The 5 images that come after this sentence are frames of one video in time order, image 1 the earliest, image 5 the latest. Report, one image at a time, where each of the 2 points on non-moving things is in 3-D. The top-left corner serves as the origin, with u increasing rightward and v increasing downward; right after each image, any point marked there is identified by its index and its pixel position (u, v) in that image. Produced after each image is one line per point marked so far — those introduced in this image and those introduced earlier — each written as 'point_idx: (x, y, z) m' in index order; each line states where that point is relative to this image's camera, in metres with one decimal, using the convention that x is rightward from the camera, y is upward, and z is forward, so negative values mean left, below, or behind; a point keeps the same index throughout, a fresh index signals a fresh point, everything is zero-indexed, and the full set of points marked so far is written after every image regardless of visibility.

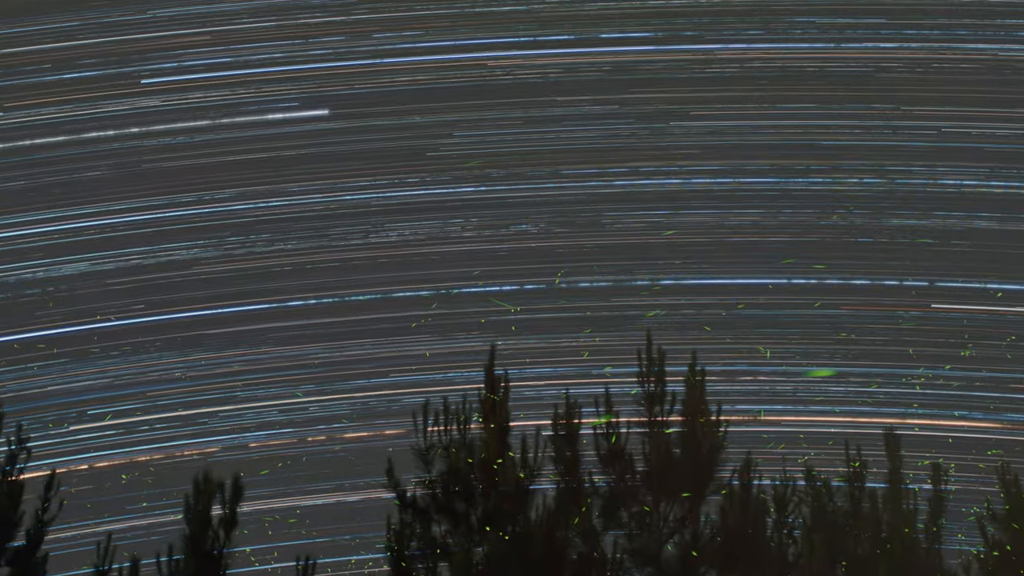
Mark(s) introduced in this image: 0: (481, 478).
0: (-0.3, -1.8, +8.5) m
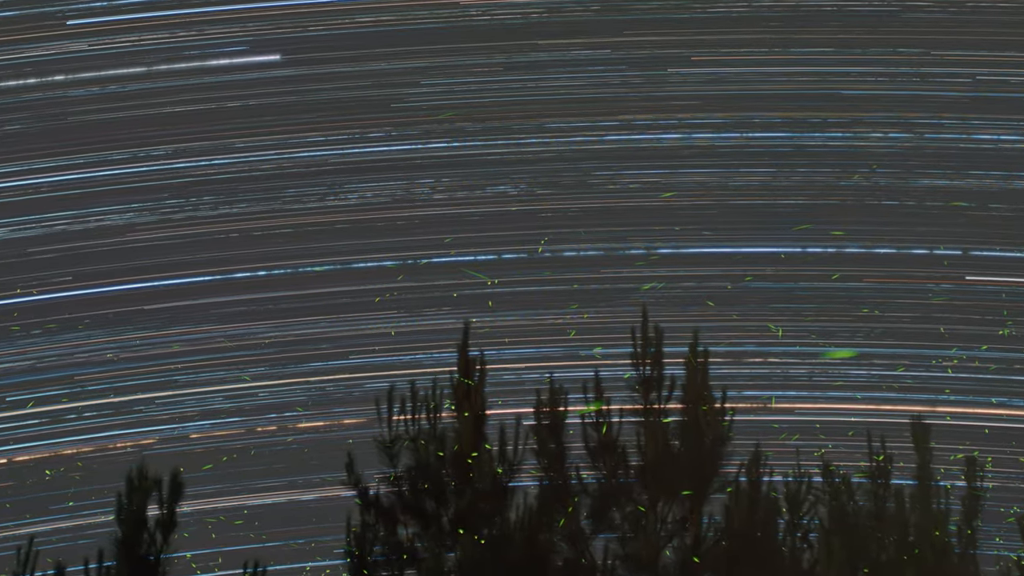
0: (-0.5, -1.5, +7.5) m
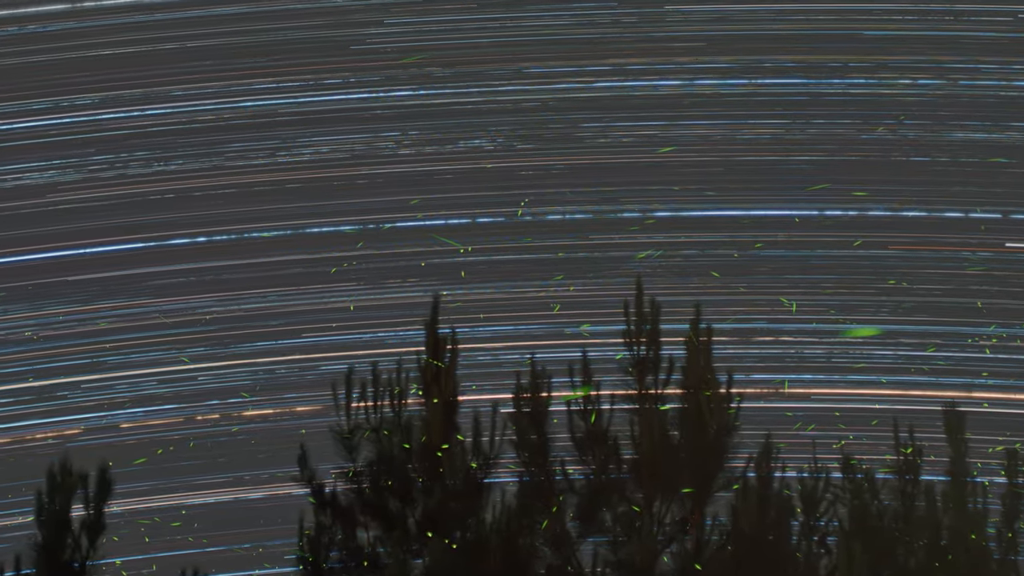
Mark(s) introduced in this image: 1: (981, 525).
0: (-0.6, -1.3, +6.5) m
1: (+3.4, -1.7, +6.5) m
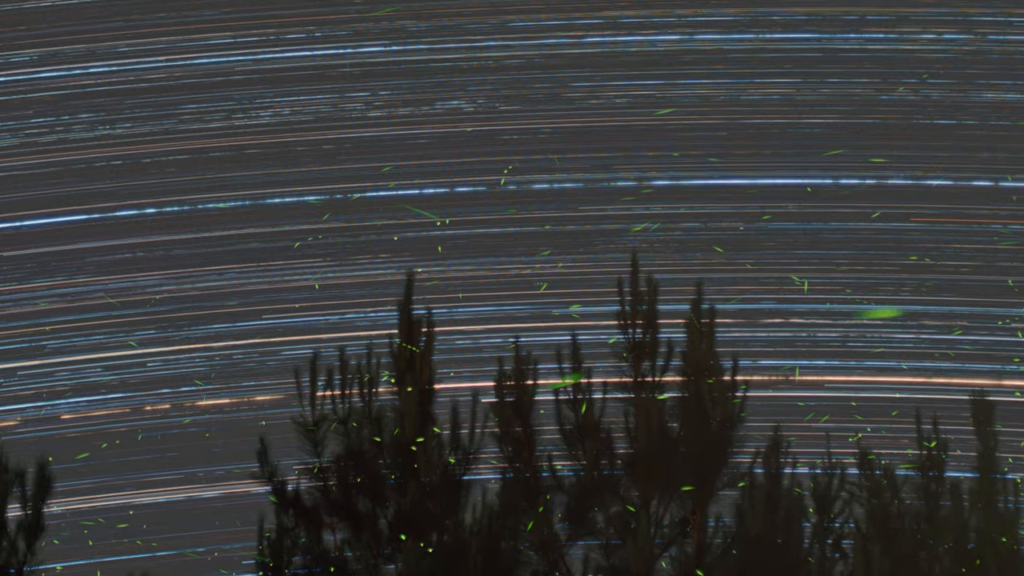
0: (-0.8, -1.1, +5.9) m
1: (+3.2, -1.5, +5.9) m
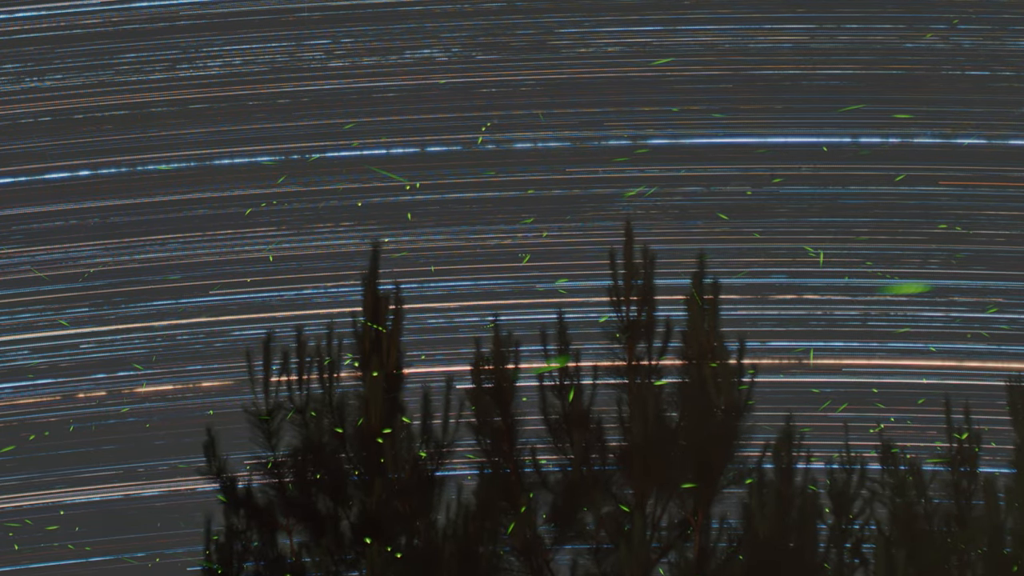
0: (-0.9, -1.0, +5.3) m
1: (+3.1, -1.4, +5.3) m
